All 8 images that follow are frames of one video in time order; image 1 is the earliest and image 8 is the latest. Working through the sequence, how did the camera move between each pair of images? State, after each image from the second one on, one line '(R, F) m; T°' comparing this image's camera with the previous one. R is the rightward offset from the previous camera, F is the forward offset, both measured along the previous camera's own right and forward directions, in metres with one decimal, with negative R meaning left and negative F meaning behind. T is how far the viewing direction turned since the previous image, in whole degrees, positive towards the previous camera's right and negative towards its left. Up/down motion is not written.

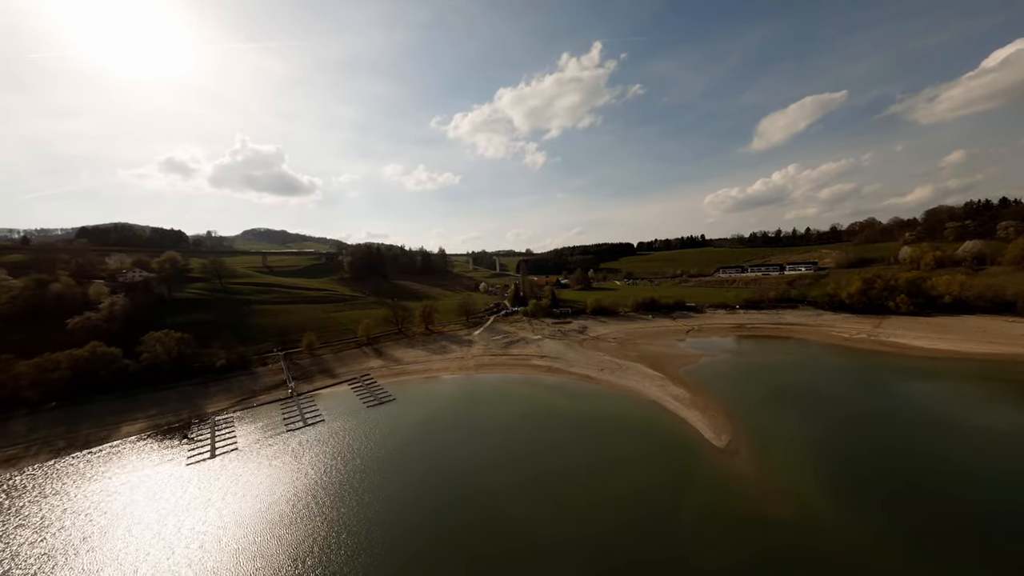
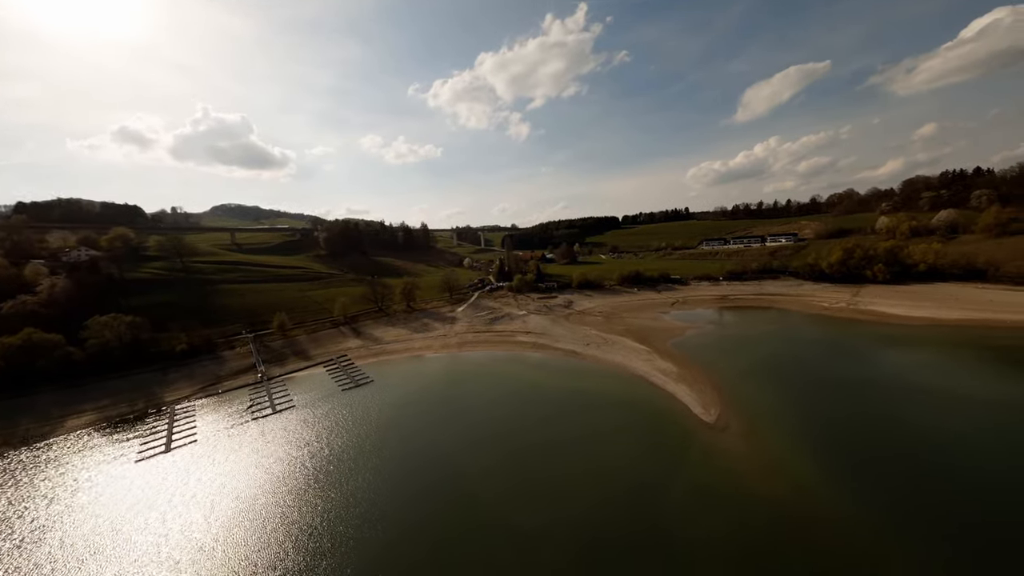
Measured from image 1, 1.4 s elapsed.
(+0.4, +2.1) m; +3°
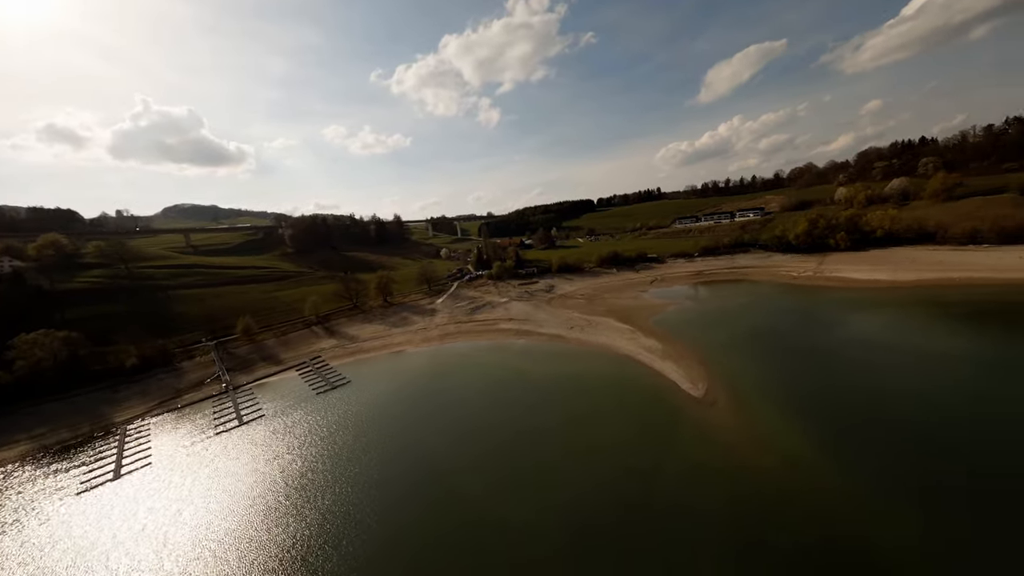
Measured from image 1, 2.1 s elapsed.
(0.0, +1.3) m; +4°
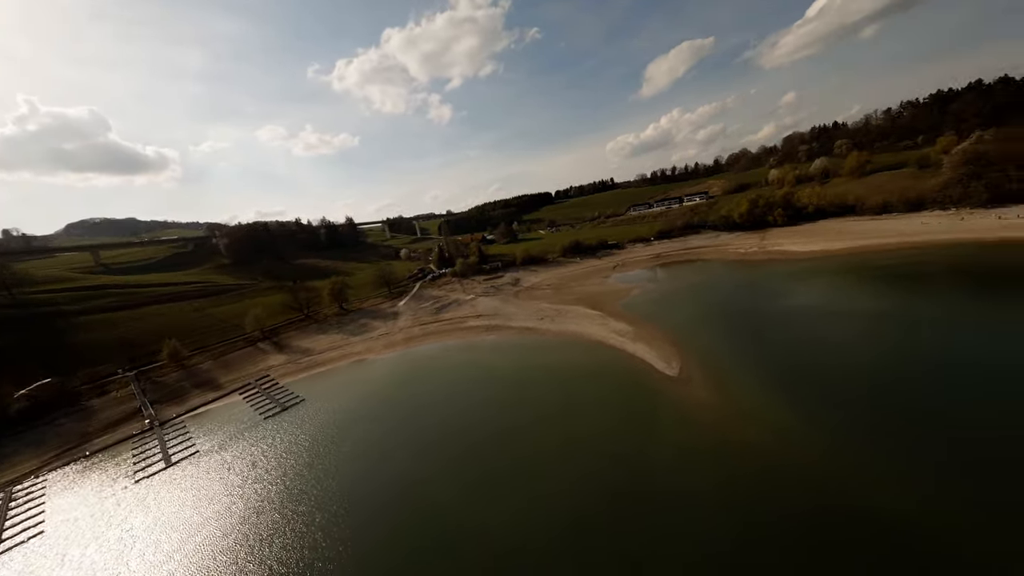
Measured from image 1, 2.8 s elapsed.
(0.0, +1.5) m; +6°
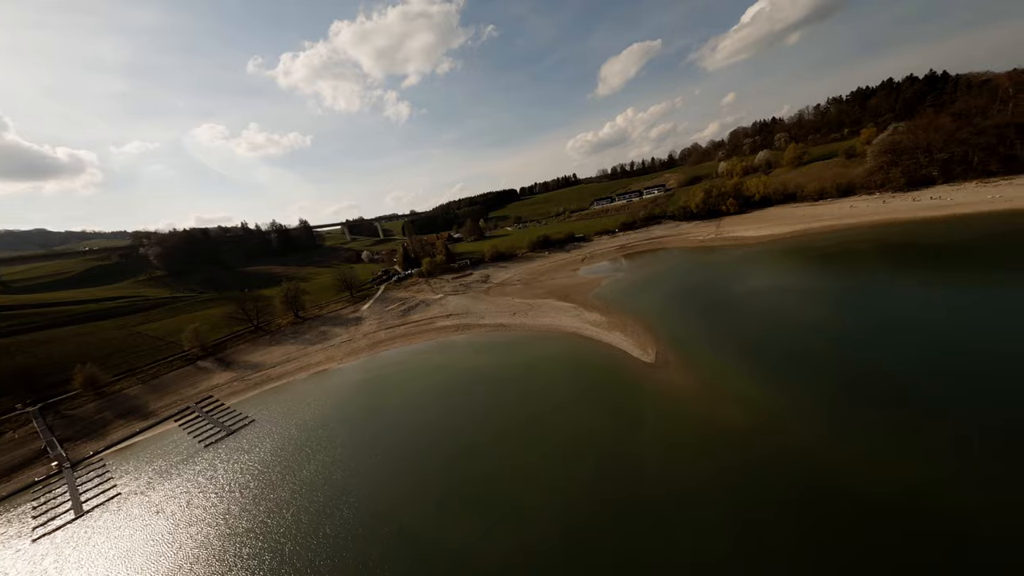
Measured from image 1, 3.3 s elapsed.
(-0.1, +1.2) m; +6°
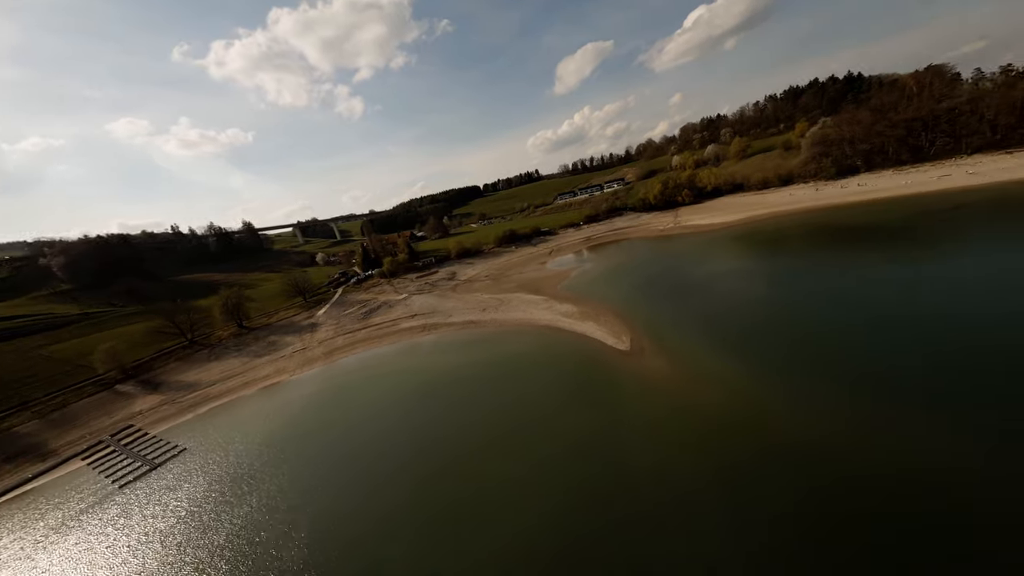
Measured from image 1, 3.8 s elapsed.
(-0.1, +1.4) m; +6°
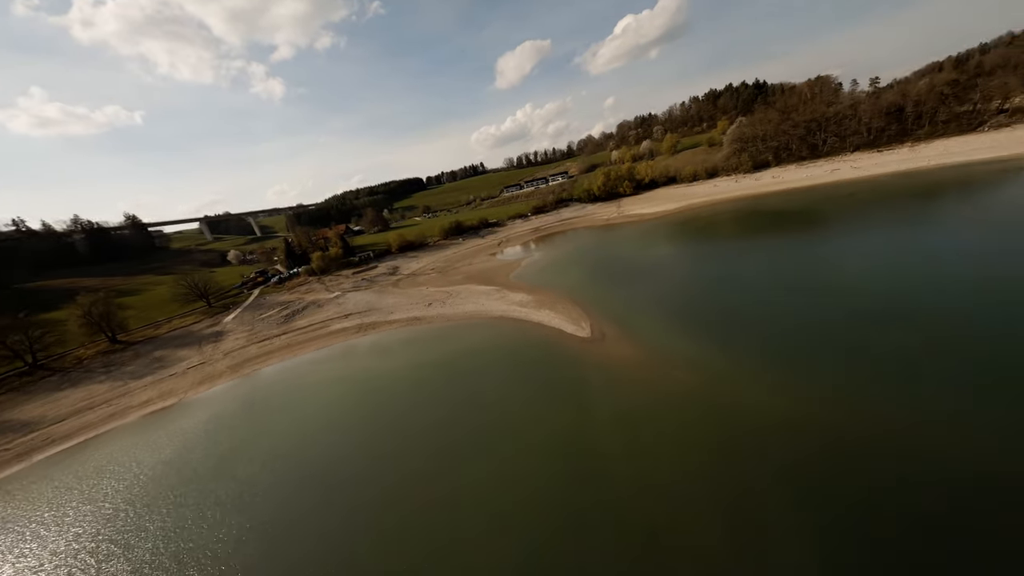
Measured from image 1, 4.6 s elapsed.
(0.0, +2.6) m; +10°
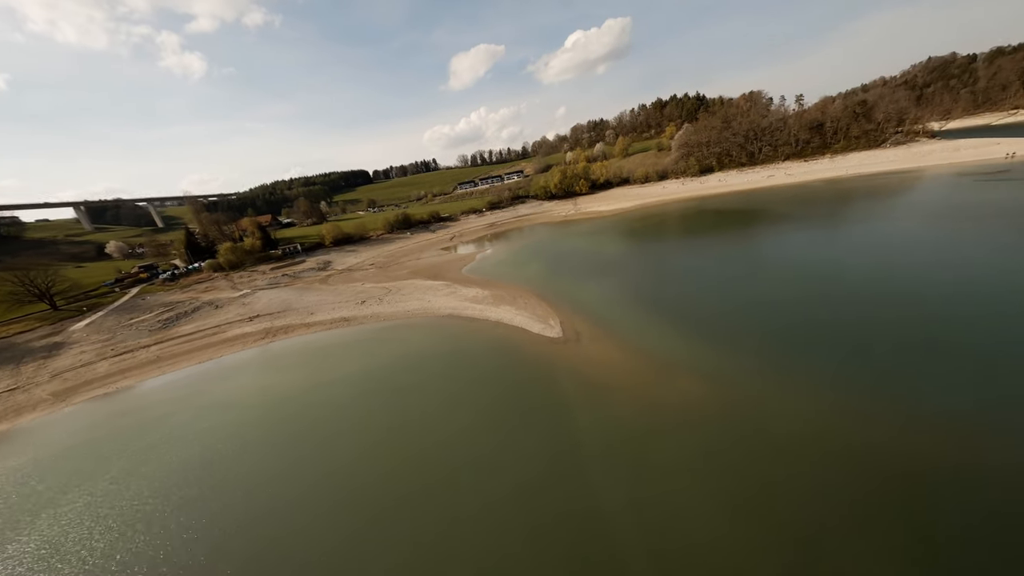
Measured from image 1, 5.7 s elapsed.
(0.0, +4.3) m; +9°
